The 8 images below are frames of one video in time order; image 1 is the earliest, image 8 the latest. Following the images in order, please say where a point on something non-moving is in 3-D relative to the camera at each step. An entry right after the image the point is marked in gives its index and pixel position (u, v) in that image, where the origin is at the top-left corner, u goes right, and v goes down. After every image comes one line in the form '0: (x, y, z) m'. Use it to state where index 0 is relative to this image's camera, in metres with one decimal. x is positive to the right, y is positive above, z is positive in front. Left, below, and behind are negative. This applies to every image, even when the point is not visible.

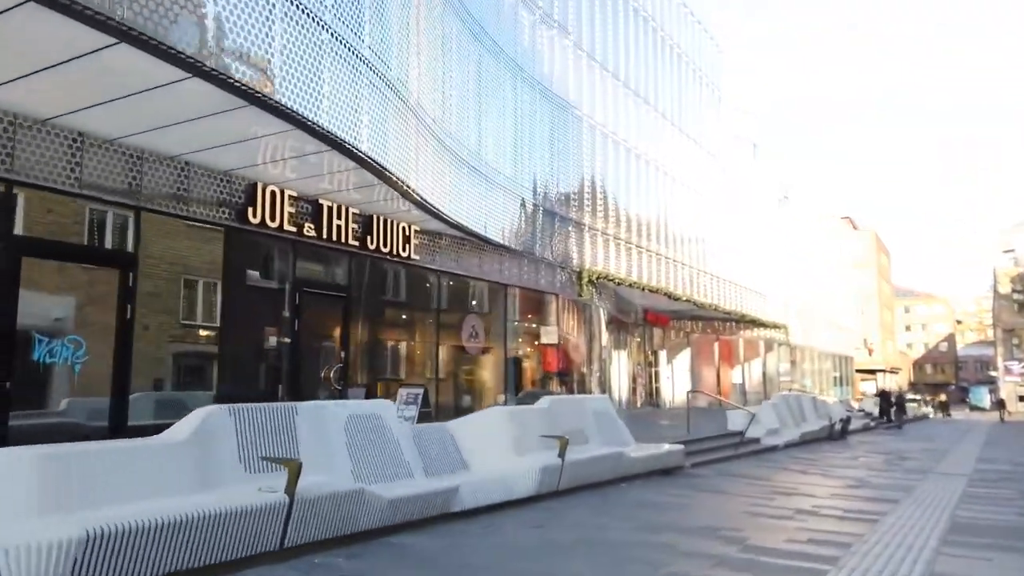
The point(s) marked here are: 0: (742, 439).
0: (+5.8, -3.9, +18.7) m
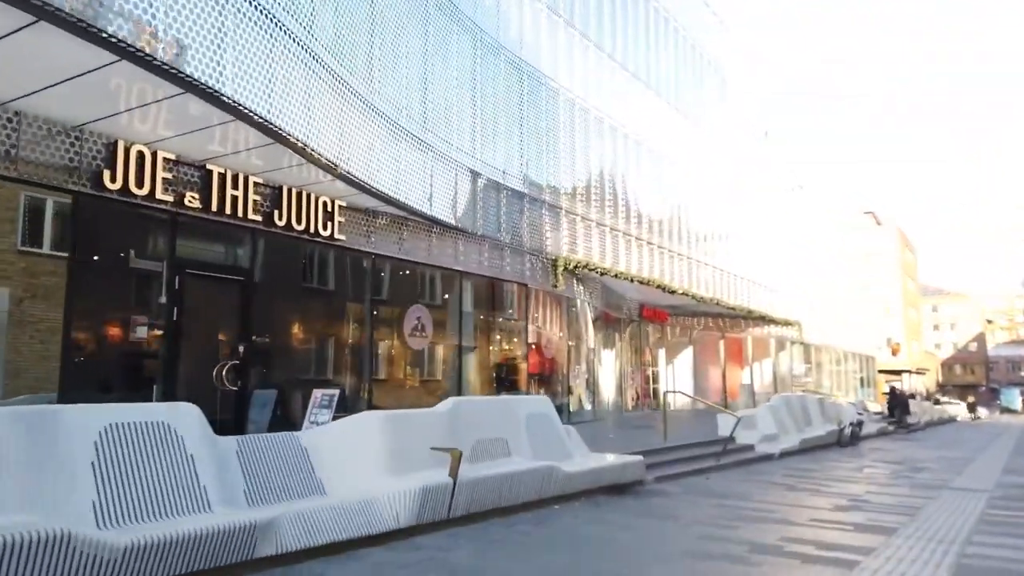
0: (+4.8, -3.6, +16.5) m
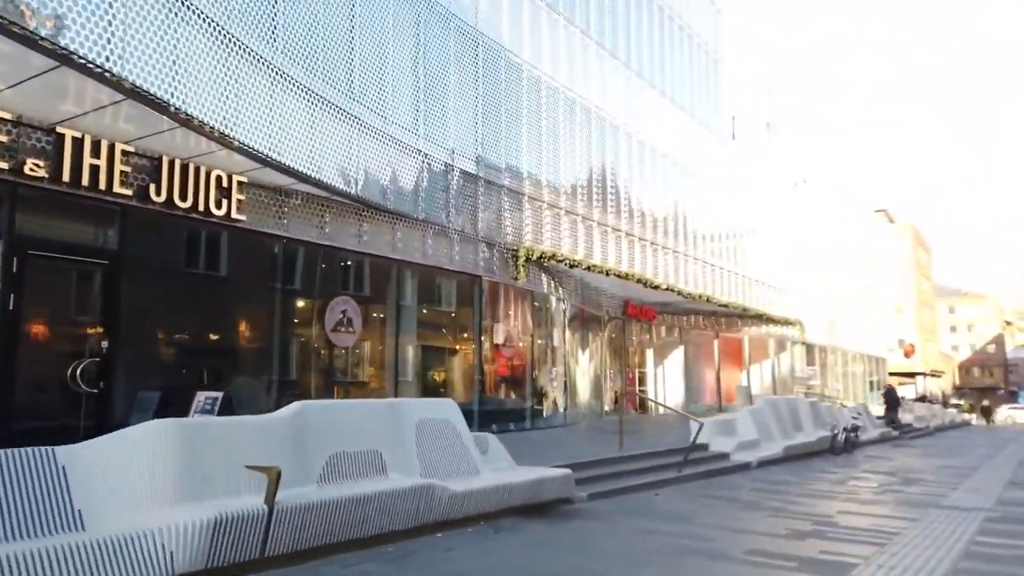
0: (+3.7, -3.4, +14.7) m
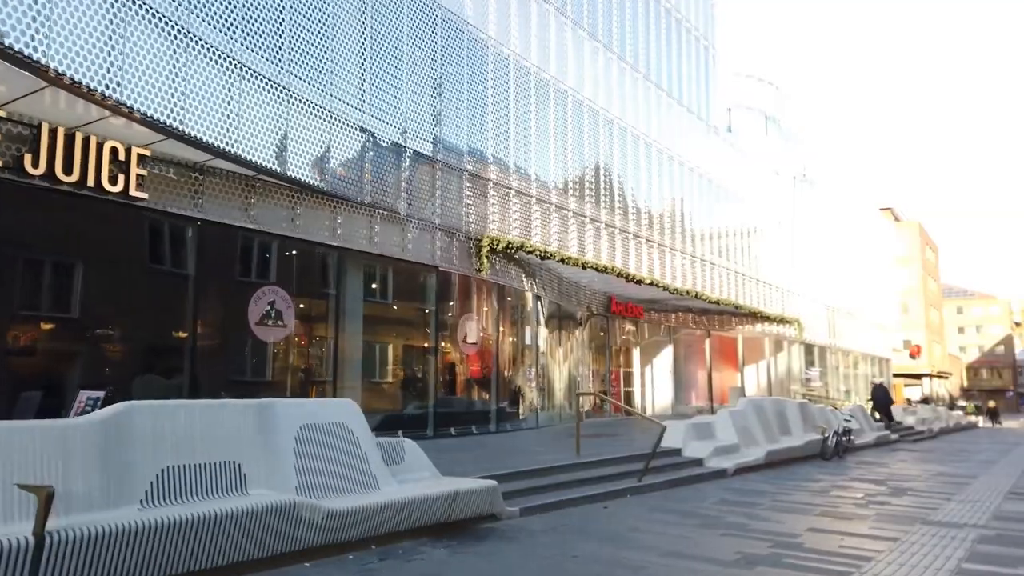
0: (+2.8, -3.2, +13.4) m
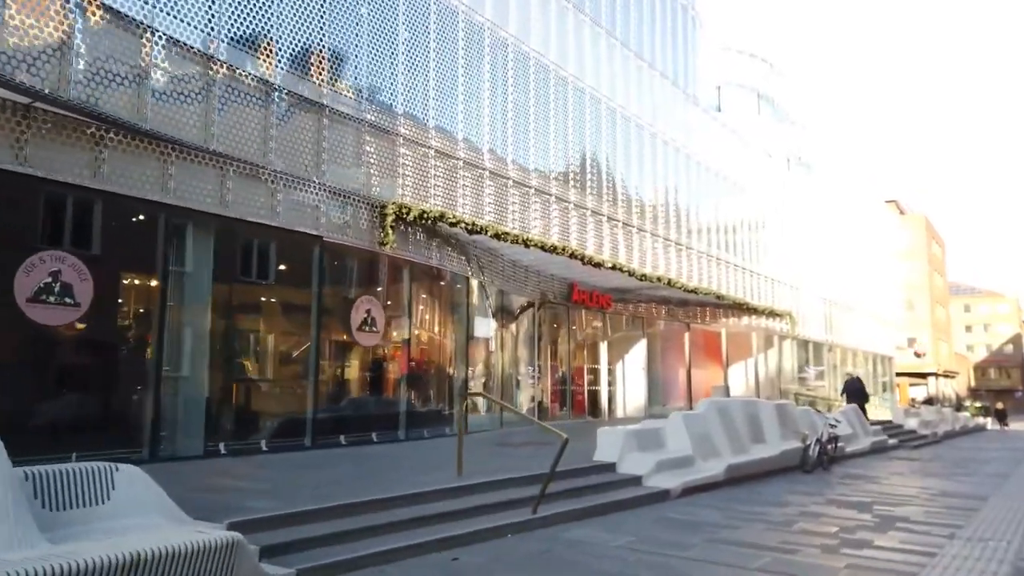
0: (+1.0, -2.8, +10.4) m
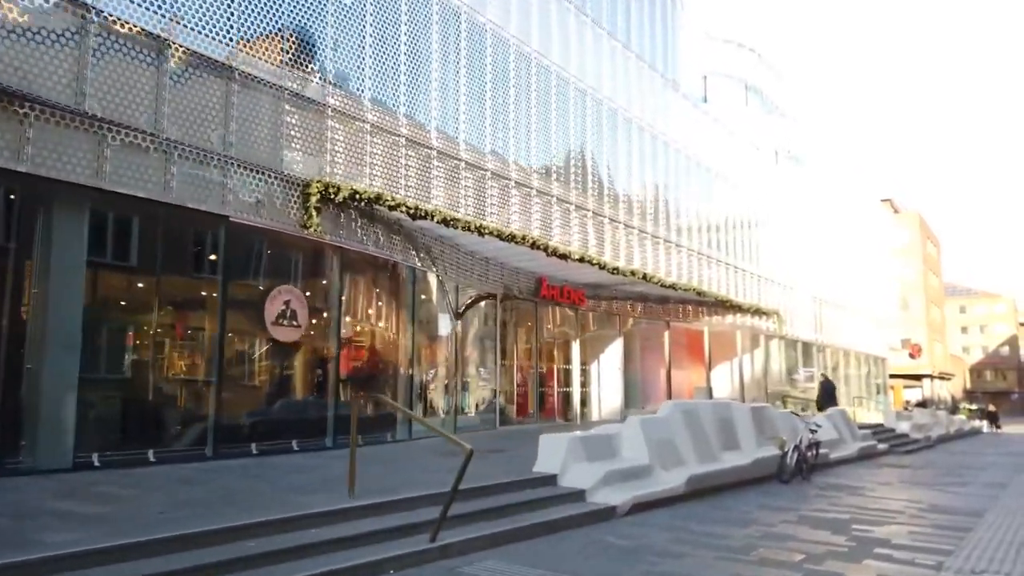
0: (0.0, -2.6, +8.9) m
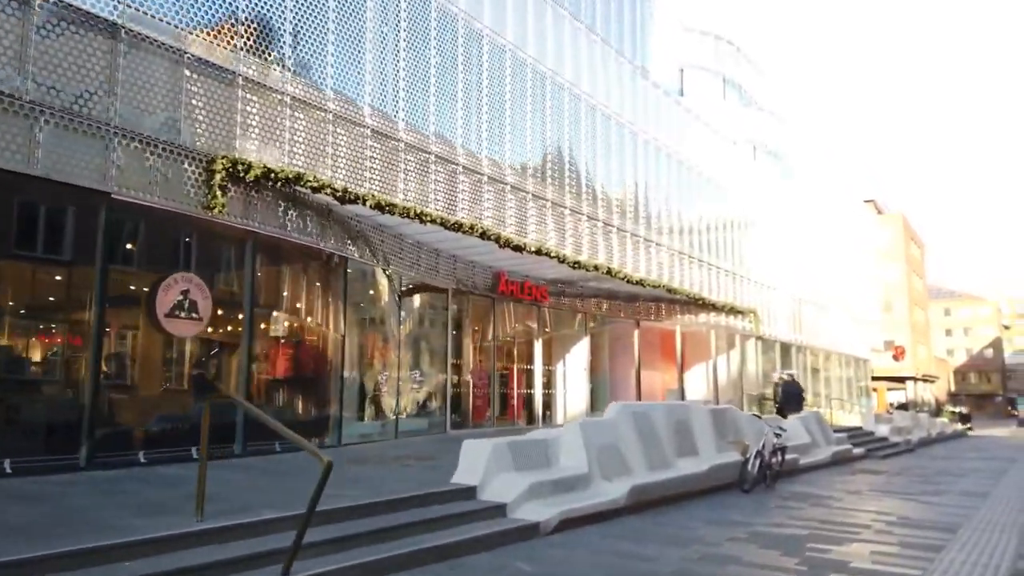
0: (-1.0, -2.4, +7.6) m
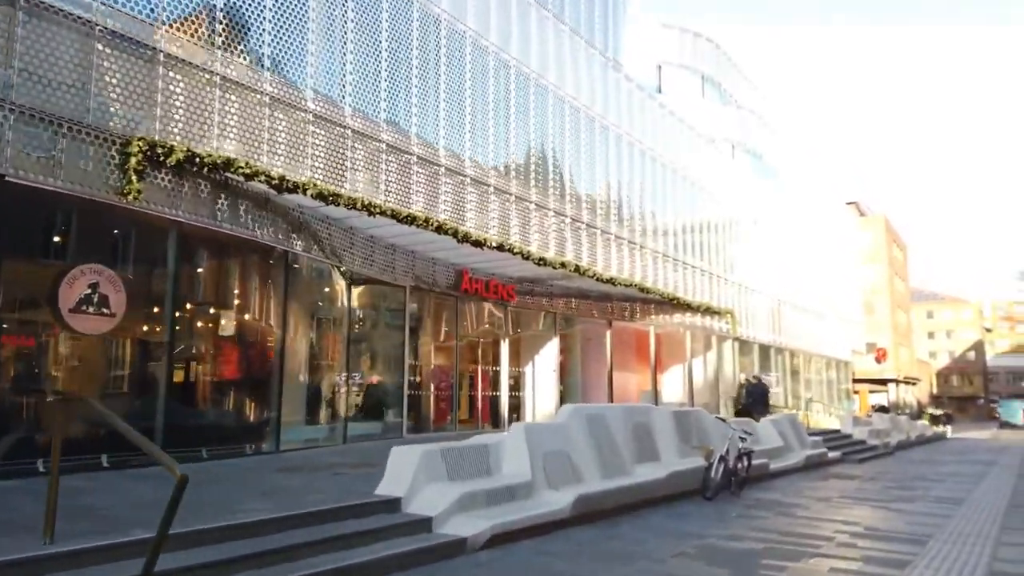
0: (-1.8, -2.3, +6.7) m
